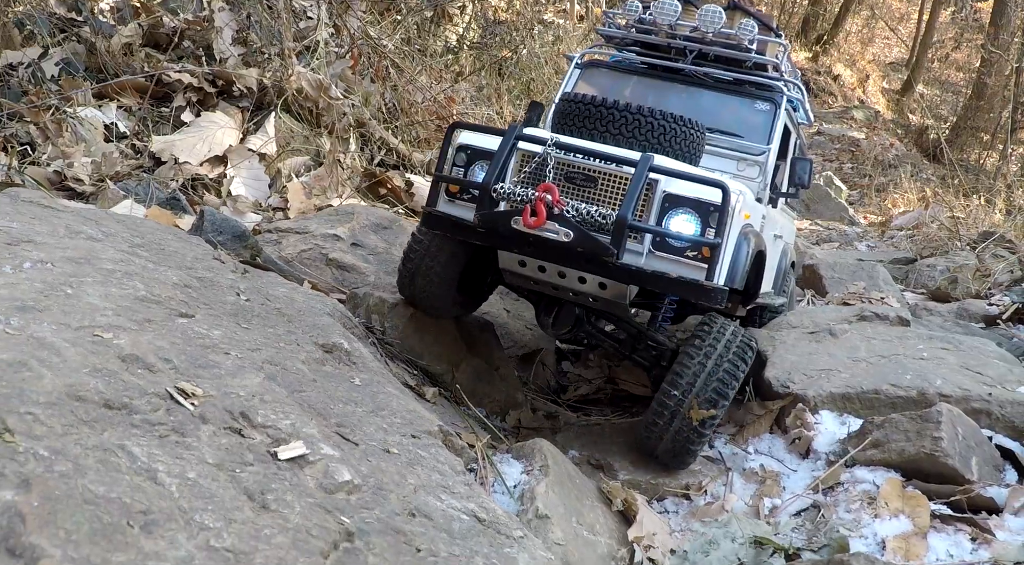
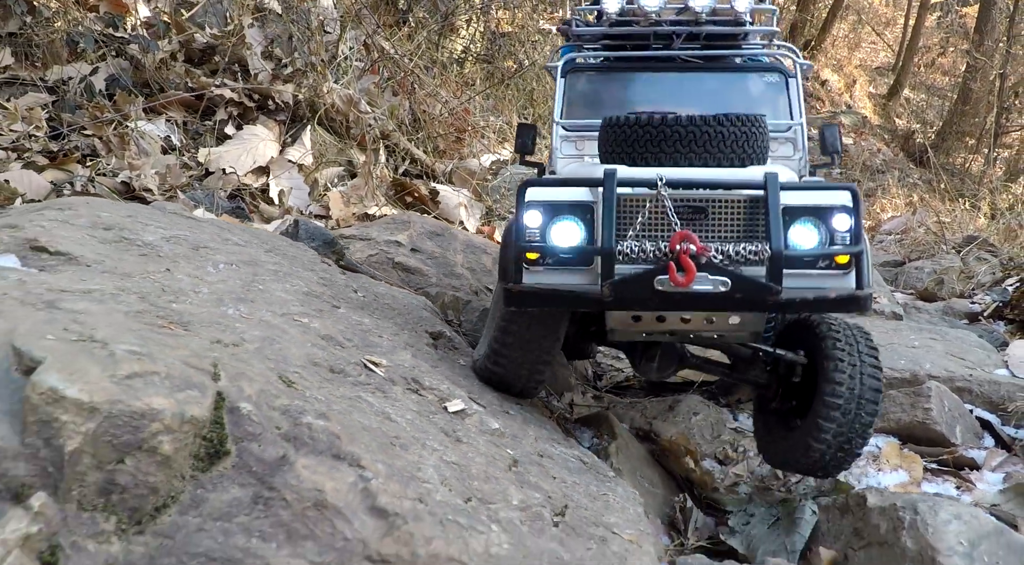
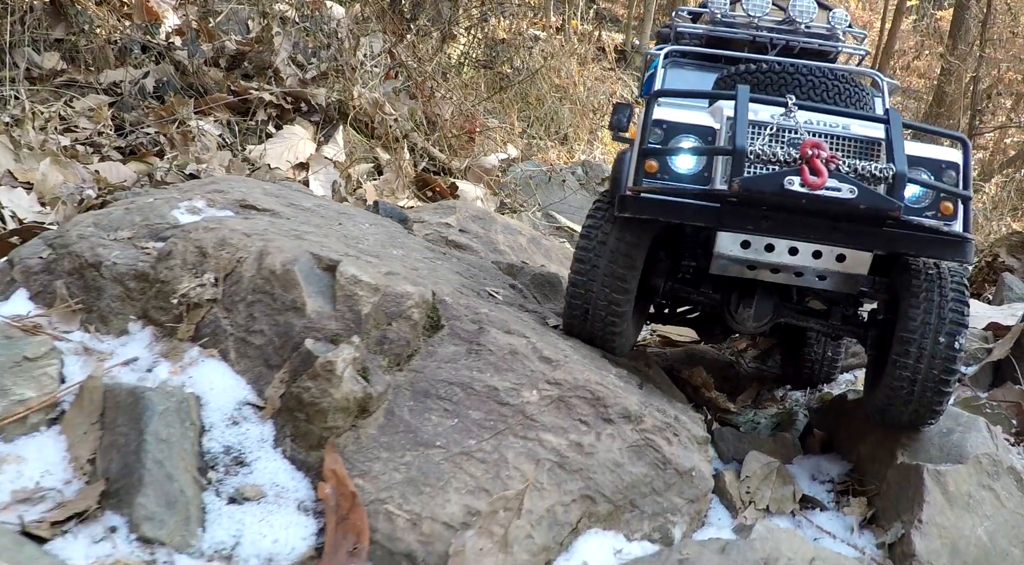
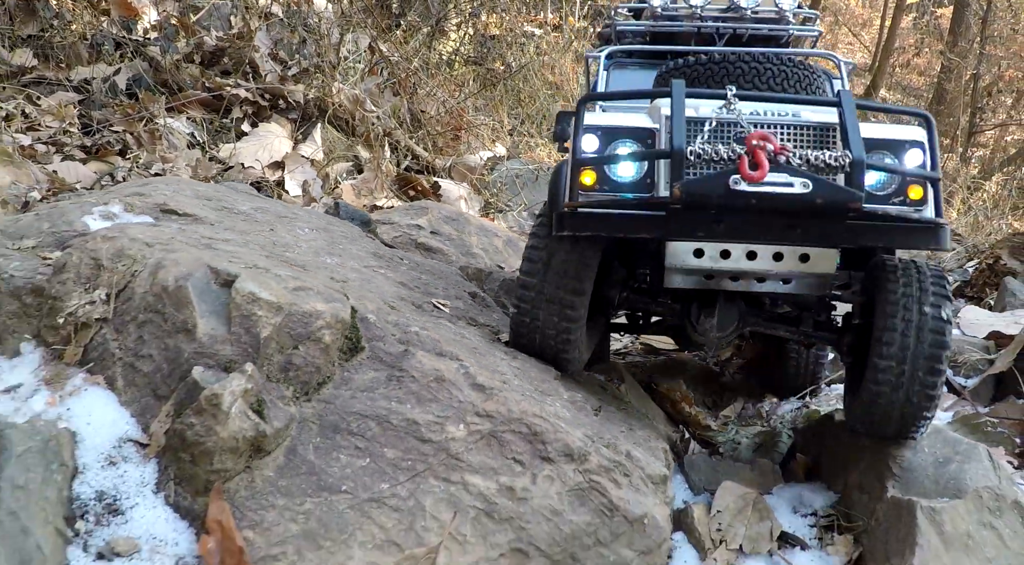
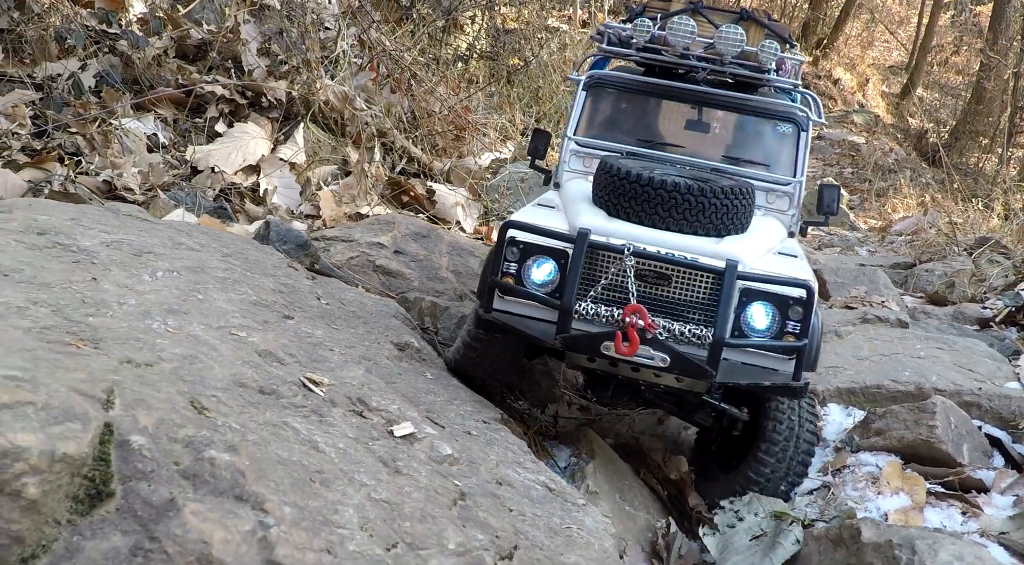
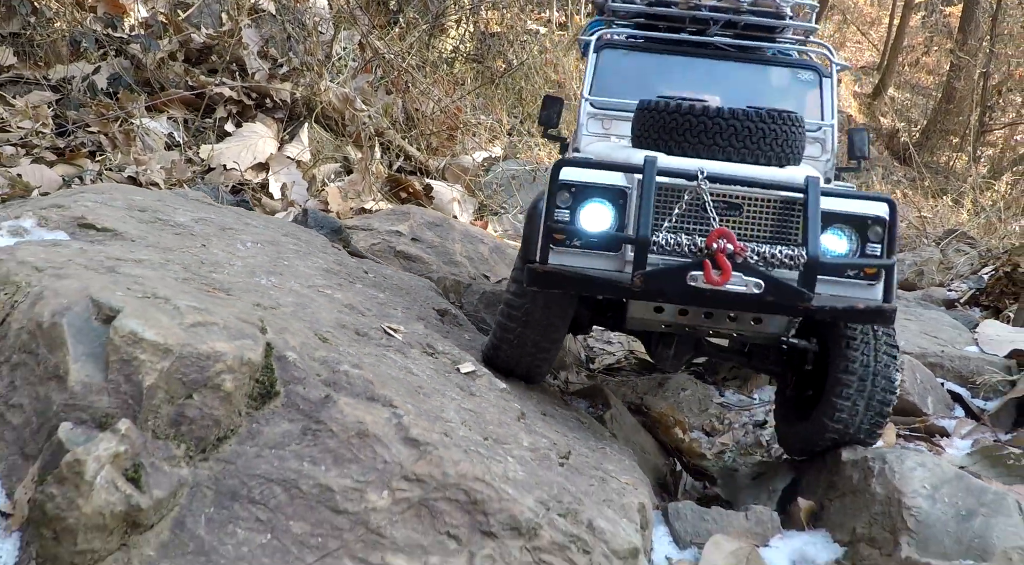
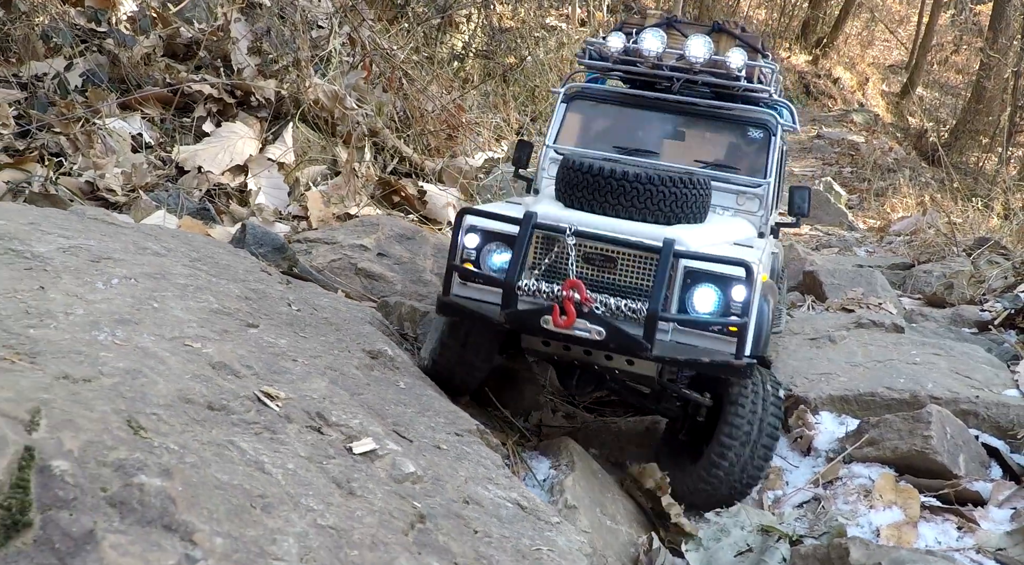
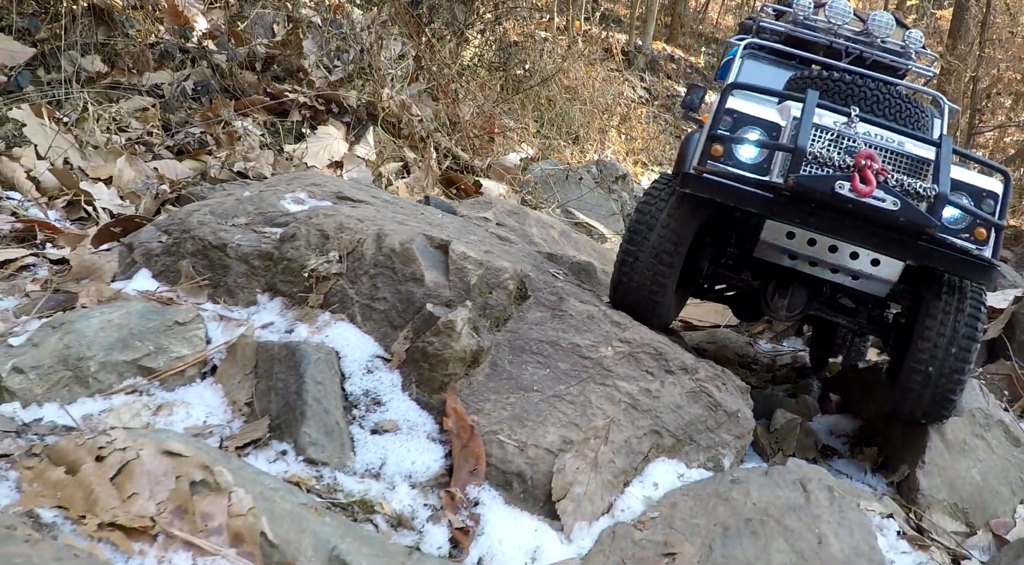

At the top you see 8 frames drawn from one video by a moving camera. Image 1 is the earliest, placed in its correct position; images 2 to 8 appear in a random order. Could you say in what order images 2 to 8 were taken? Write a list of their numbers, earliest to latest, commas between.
7, 5, 2, 6, 4, 3, 8
